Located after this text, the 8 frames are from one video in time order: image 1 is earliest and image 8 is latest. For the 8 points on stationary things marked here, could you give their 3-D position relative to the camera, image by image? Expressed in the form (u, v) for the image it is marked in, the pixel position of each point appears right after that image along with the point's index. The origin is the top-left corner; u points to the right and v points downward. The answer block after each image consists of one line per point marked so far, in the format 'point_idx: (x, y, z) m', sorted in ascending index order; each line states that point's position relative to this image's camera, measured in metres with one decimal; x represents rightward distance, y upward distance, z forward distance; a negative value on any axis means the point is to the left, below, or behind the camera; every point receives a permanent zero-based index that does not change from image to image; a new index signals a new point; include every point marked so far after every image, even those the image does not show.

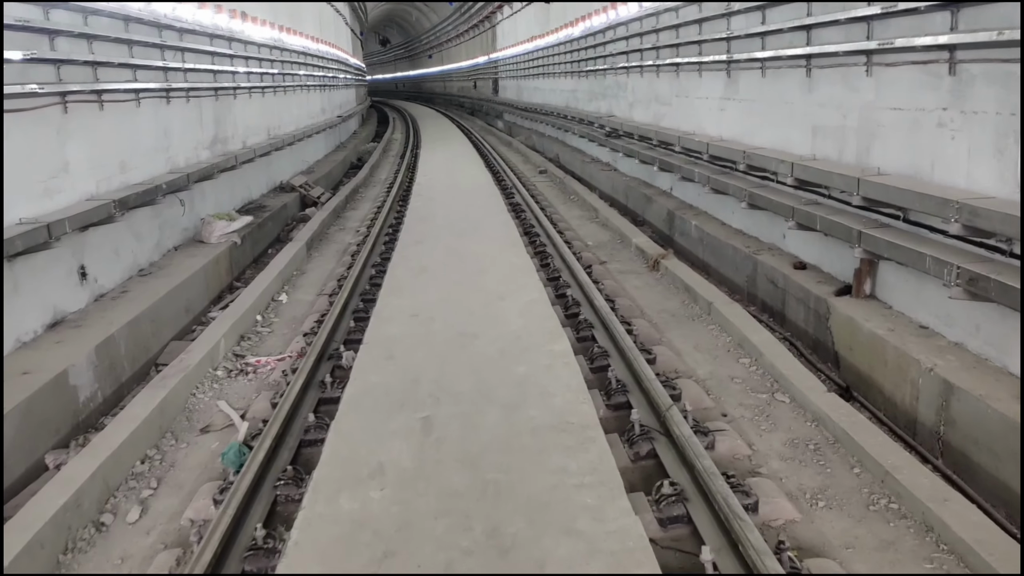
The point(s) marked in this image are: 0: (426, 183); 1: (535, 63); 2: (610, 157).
0: (-0.9, +1.2, +9.2) m
1: (+0.4, +4.3, +16.5) m
2: (+1.1, +1.5, +9.9) m
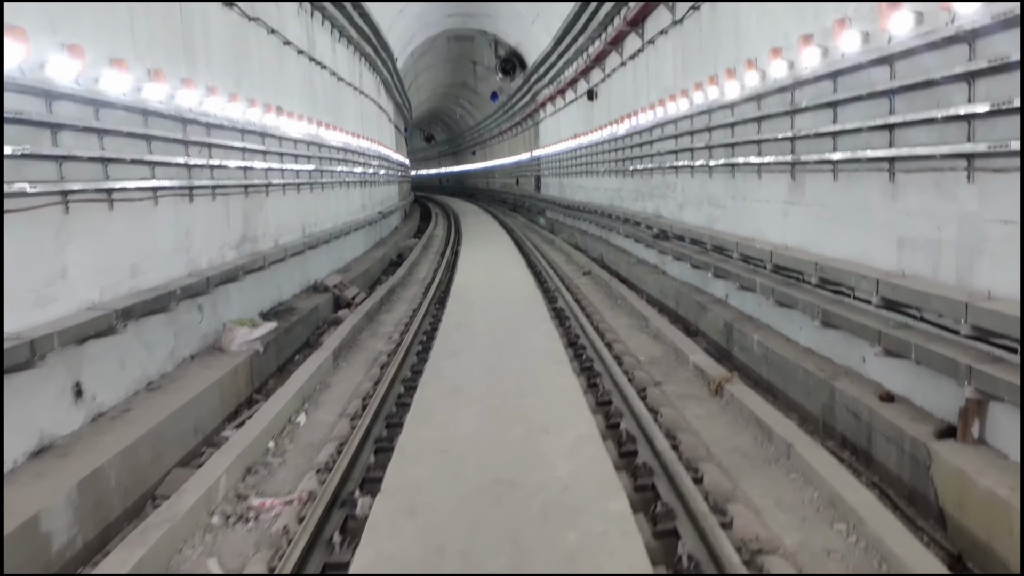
0: (-0.5, +0.1, +8.8) m
1: (+1.2, +2.4, +16.4) m
2: (+1.6, +0.3, +9.5) m
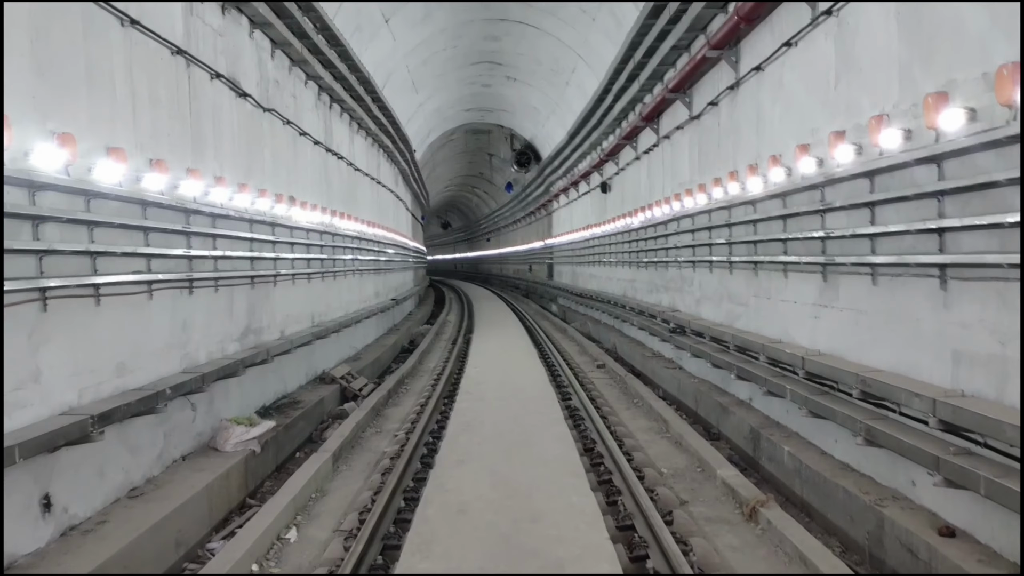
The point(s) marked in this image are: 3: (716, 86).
0: (-0.4, -0.9, +8.5) m
1: (+1.5, +0.7, +16.2) m
2: (+1.7, -0.7, +9.2) m
3: (+1.7, +1.7, +7.2) m
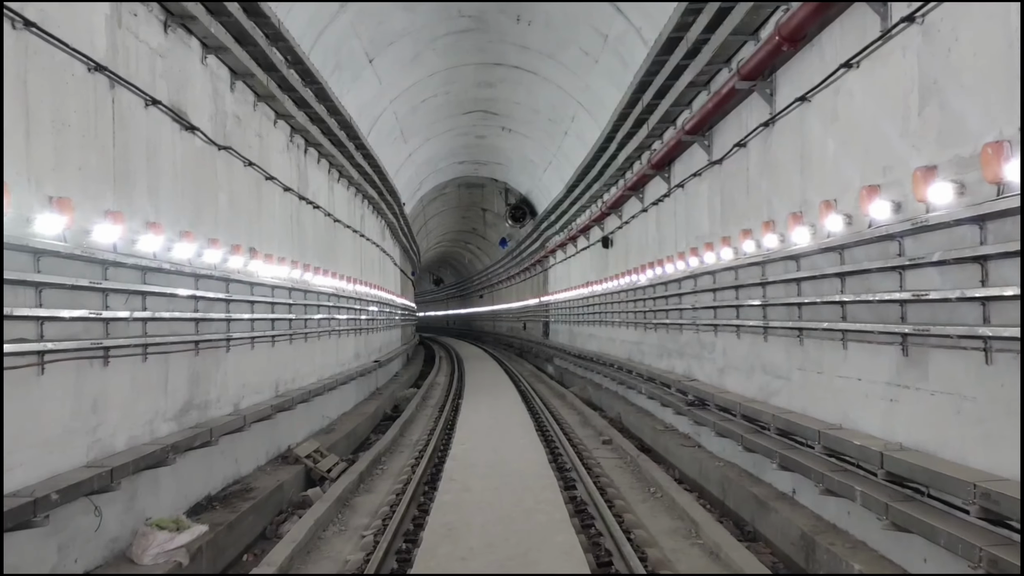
0: (-0.4, -1.4, +7.4) m
1: (+1.3, -0.4, +15.2) m
2: (+1.7, -1.3, +8.1) m
3: (+1.7, +1.2, +6.3) m
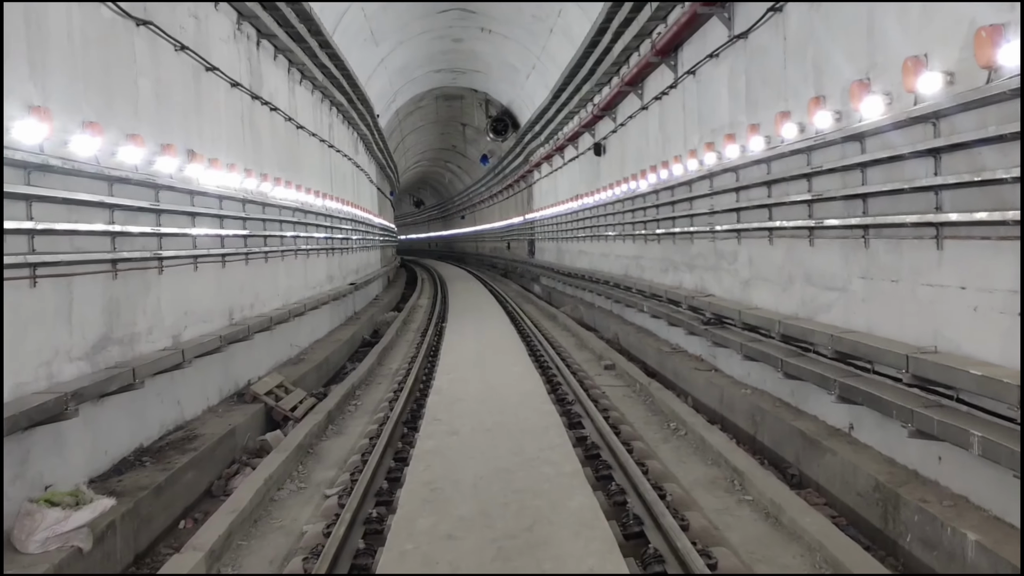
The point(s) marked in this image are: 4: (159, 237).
0: (-0.5, -0.7, +6.4) m
1: (+1.1, +1.0, +14.1) m
2: (+1.6, -0.5, +7.1) m
3: (+1.6, +1.8, +5.1) m
4: (-2.1, +0.3, +5.2) m
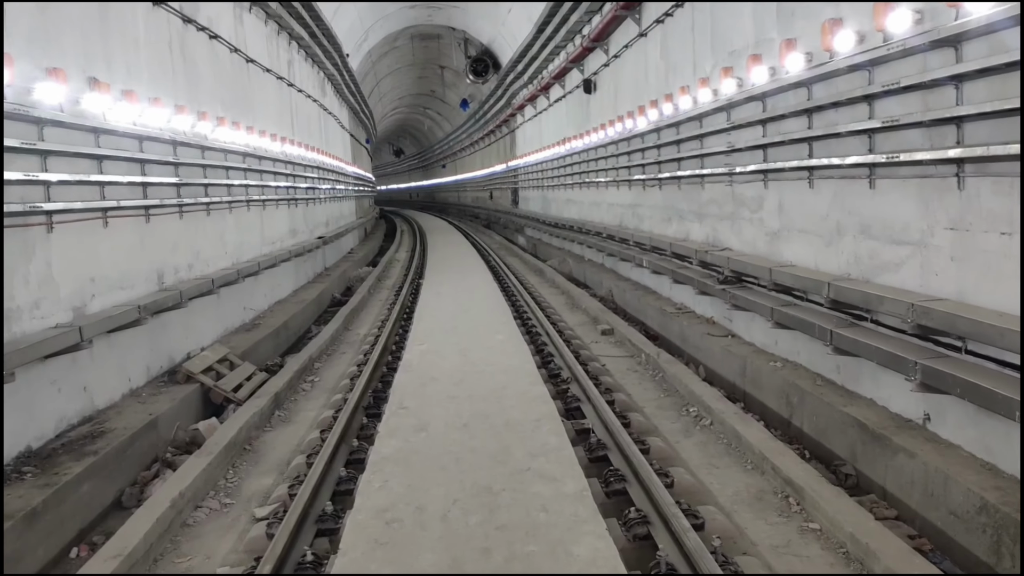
0: (-0.6, -0.5, +5.4) m
1: (+0.8, +1.8, +13.0) m
2: (+1.5, -0.2, +6.2) m
3: (+1.5, +2.0, +4.0) m
4: (-2.2, +0.5, +4.2) m
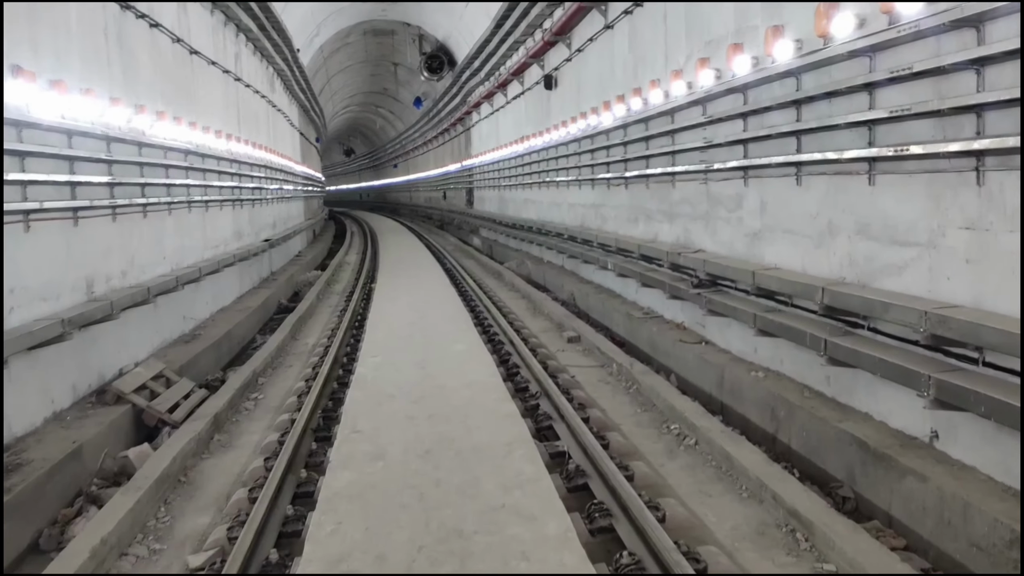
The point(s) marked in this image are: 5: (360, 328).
0: (-0.8, -0.5, +5.0) m
1: (+0.2, +1.7, +12.7) m
2: (+1.2, -0.2, +5.9) m
3: (+1.3, +2.0, +3.7) m
4: (-2.4, +0.4, +3.7) m
5: (-1.3, -0.3, +7.4) m
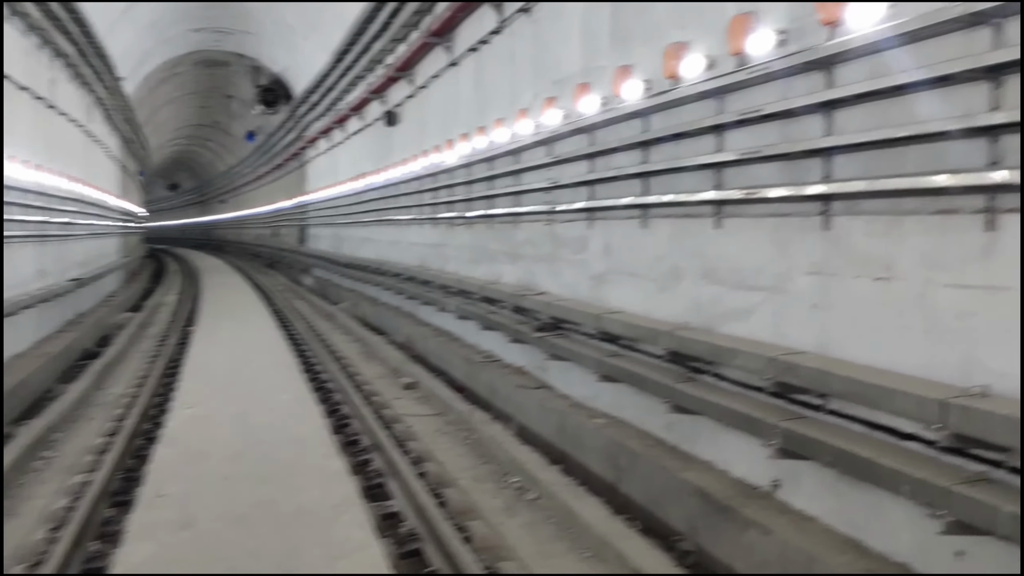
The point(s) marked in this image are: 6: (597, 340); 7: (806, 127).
0: (-1.7, -0.7, +4.5) m
1: (-2.1, +1.1, +12.3) m
2: (+0.1, -0.5, +5.7) m
3: (+0.7, +1.8, +3.7) m
4: (-3.0, +0.4, +2.9) m
5: (-2.6, -0.6, +6.8) m
6: (+0.4, -0.3, +4.5) m
7: (+0.9, +0.5, +3.0) m
